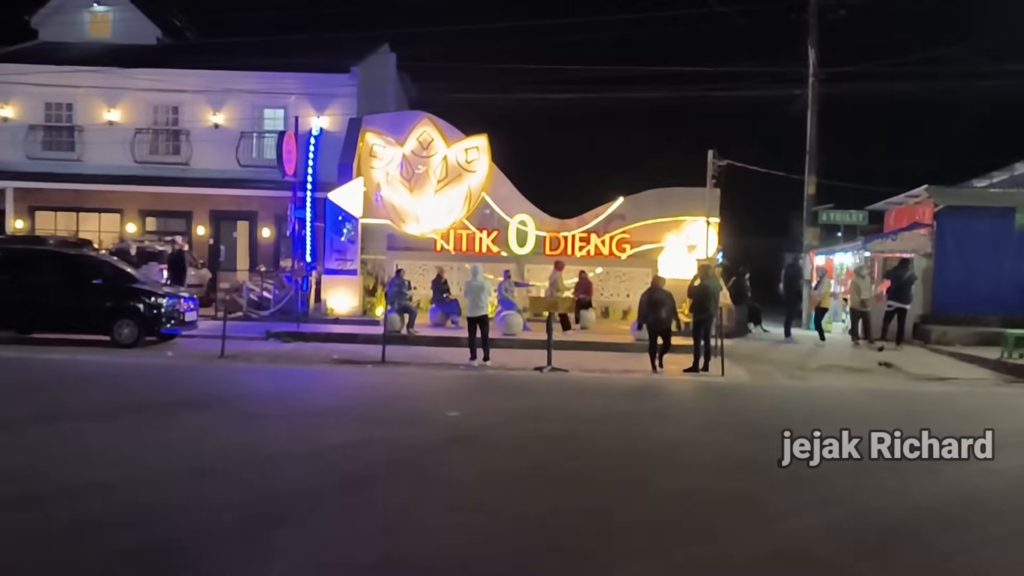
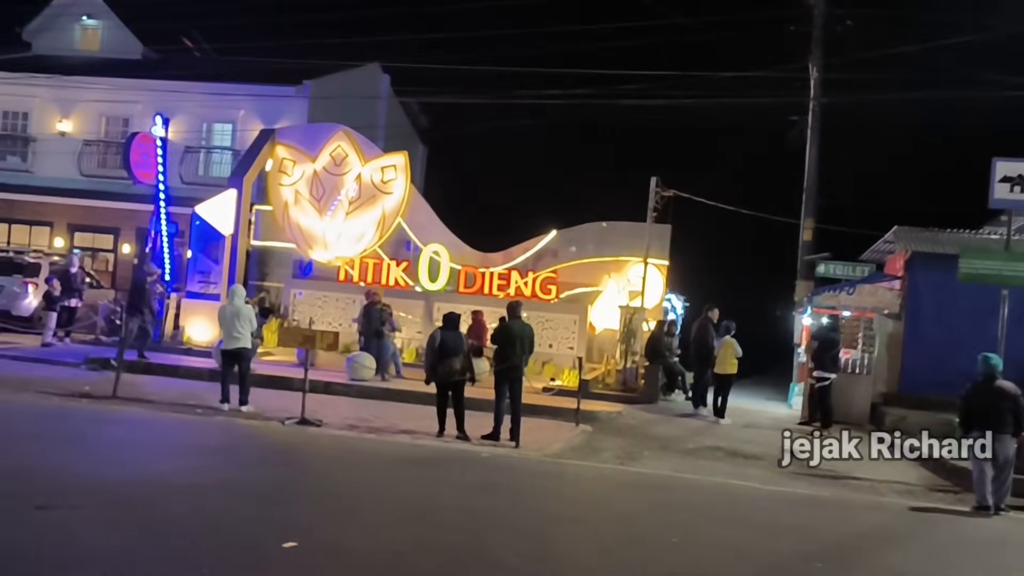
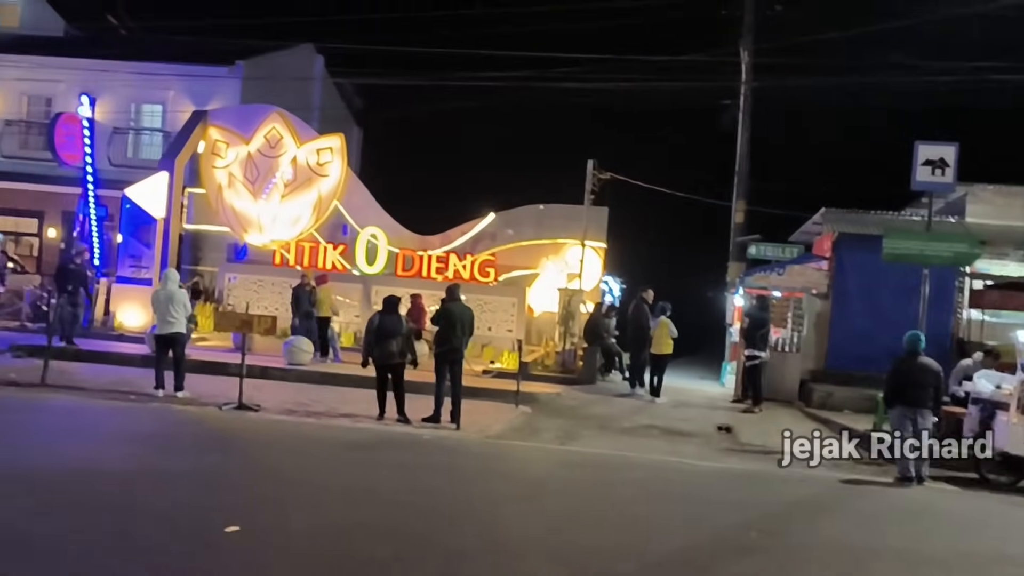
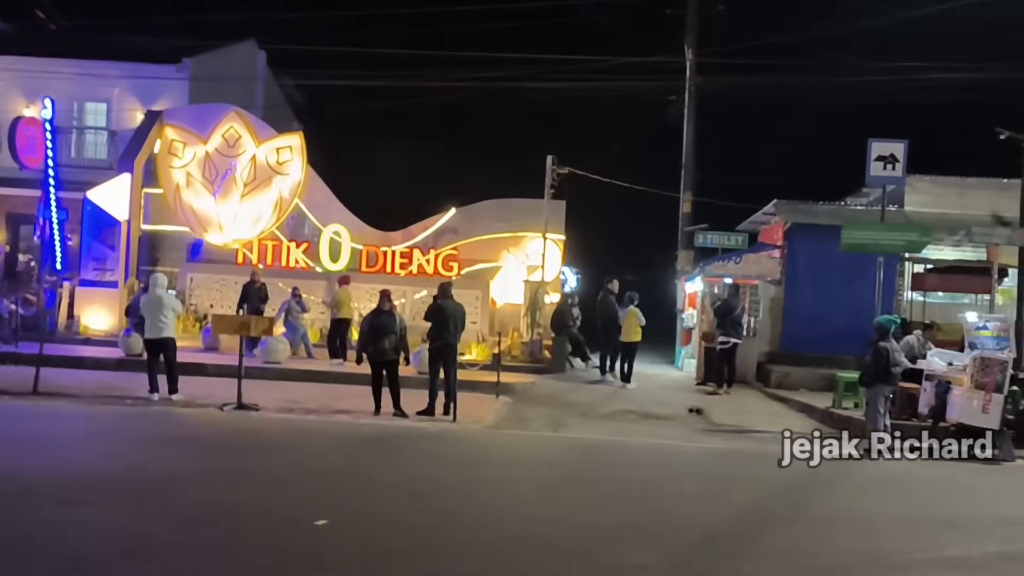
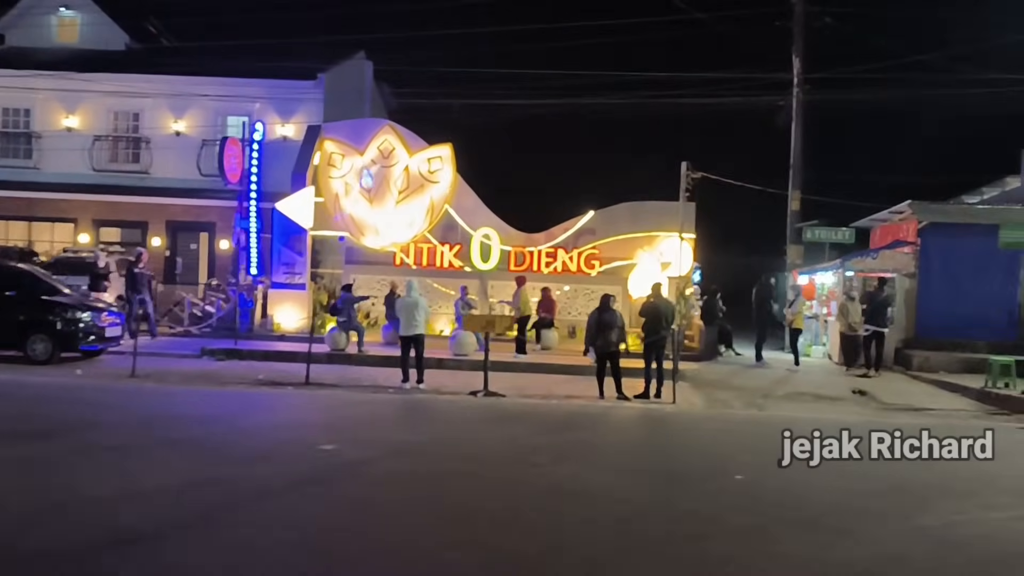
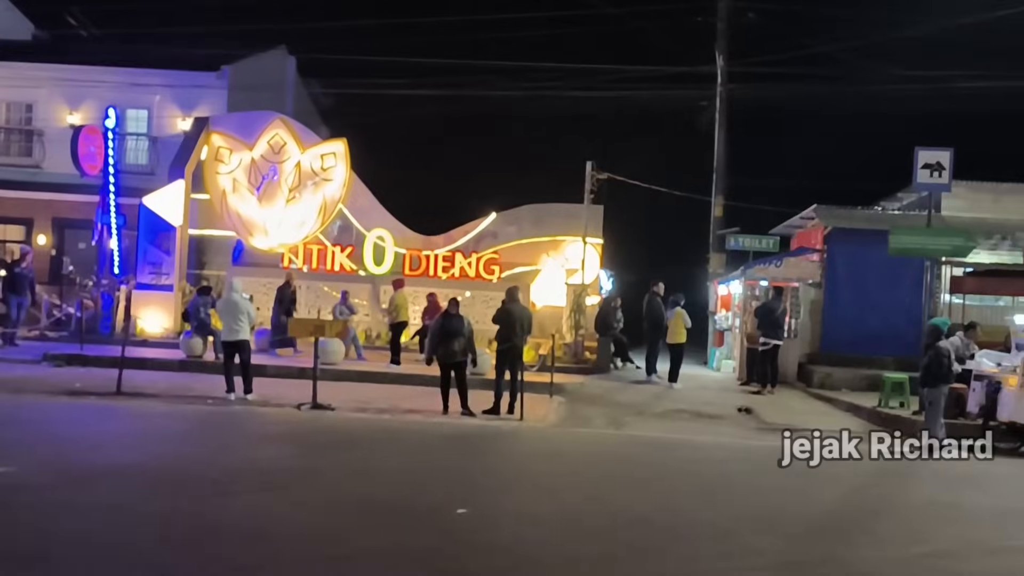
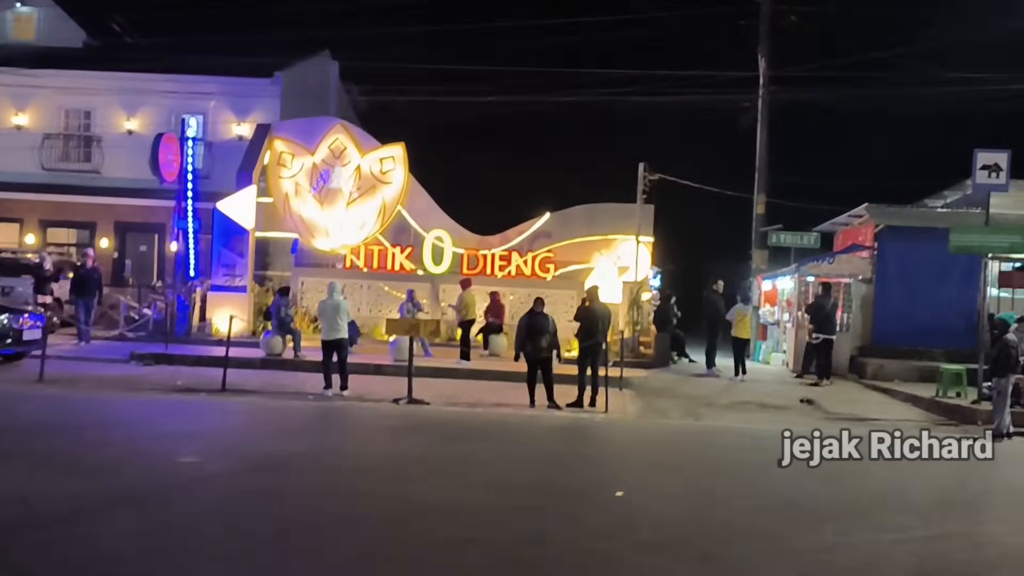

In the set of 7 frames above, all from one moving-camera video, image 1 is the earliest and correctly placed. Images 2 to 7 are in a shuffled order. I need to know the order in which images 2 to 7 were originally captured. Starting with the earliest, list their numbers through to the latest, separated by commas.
5, 7, 6, 4, 3, 2
